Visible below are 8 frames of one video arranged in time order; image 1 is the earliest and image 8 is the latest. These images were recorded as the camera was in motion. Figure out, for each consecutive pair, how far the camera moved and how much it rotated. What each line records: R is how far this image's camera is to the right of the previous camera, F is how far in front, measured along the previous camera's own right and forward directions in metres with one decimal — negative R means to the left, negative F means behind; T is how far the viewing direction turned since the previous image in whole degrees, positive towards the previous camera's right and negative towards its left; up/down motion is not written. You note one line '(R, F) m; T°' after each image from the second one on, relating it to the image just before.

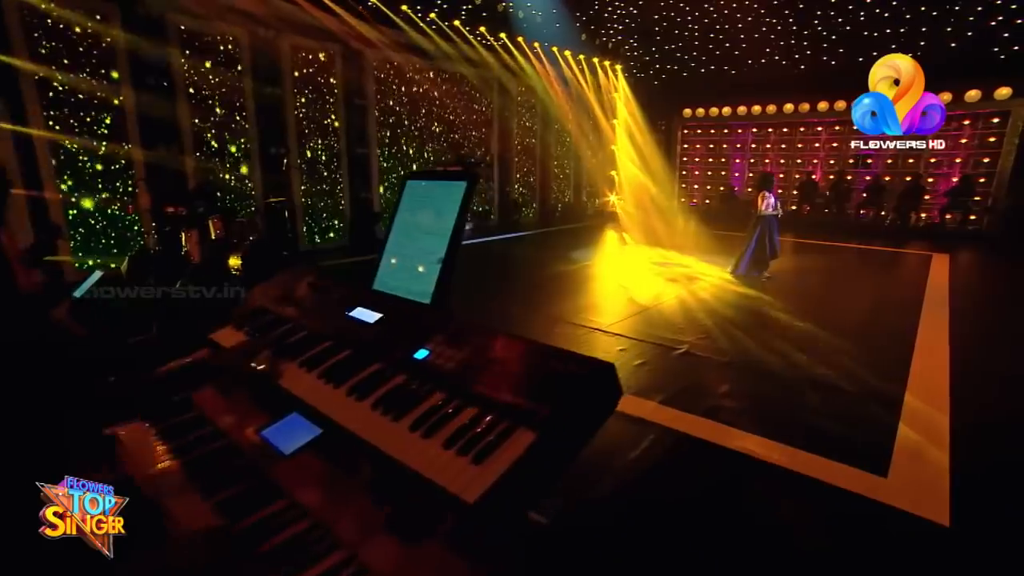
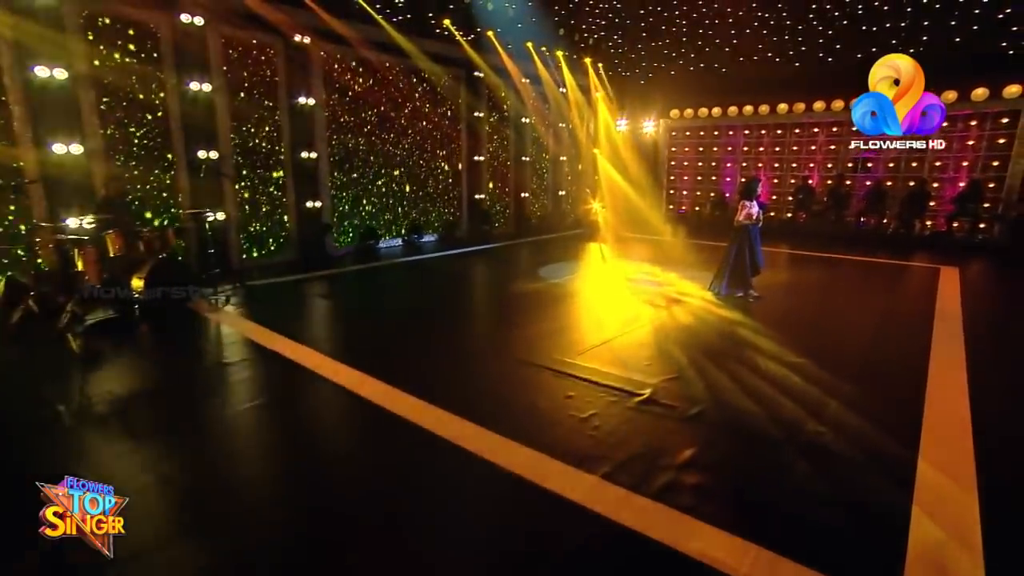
(+0.3, +0.8) m; 0°
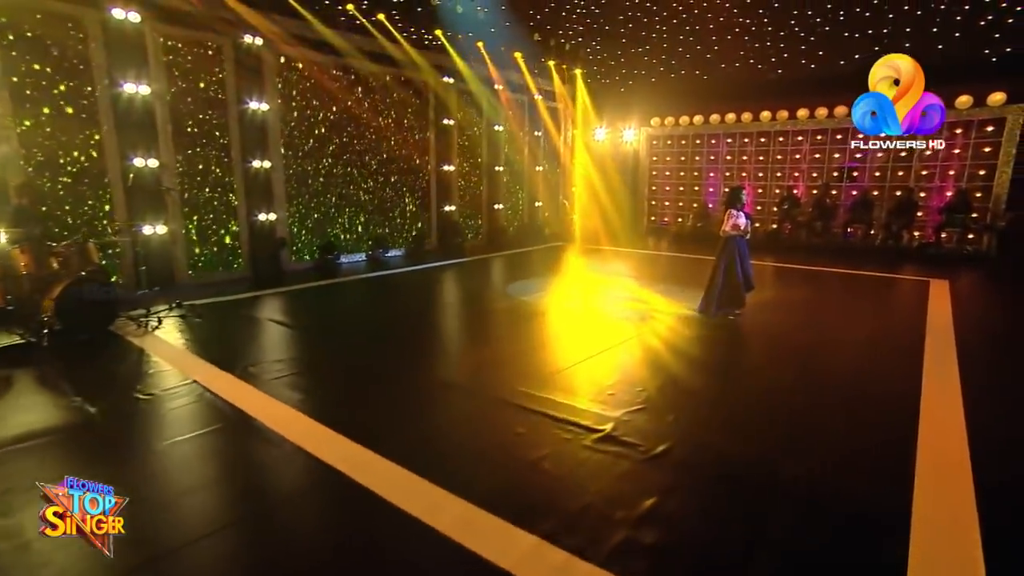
(+0.2, +0.4) m; +1°
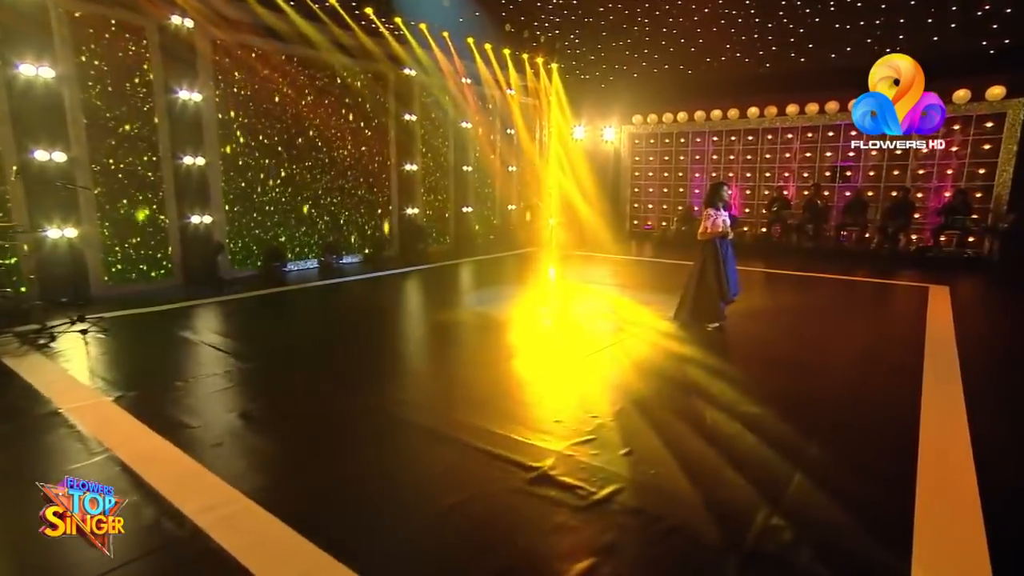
(+0.3, +0.6) m; 0°
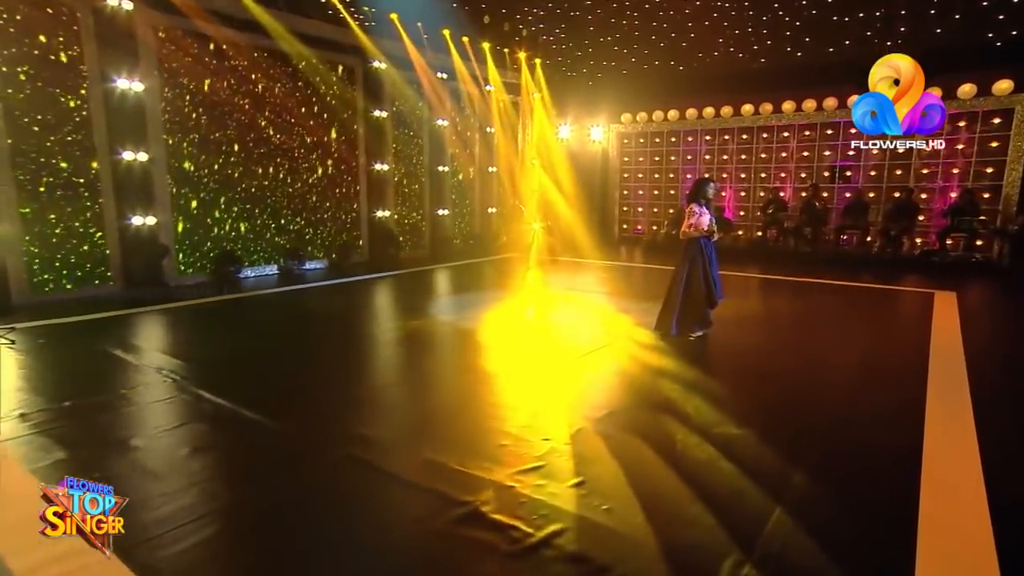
(+0.3, +0.5) m; 0°
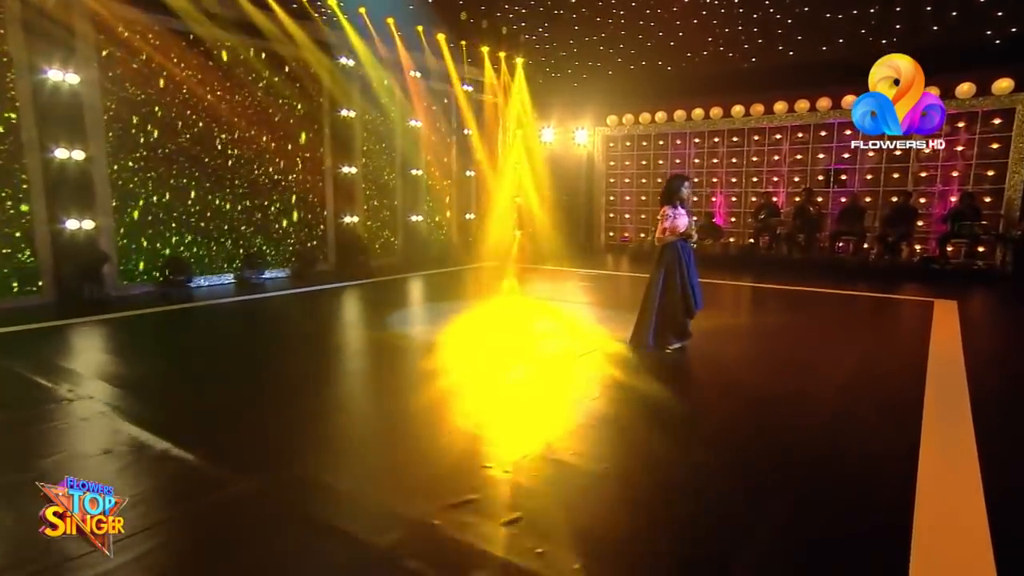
(+0.2, +0.4) m; 0°
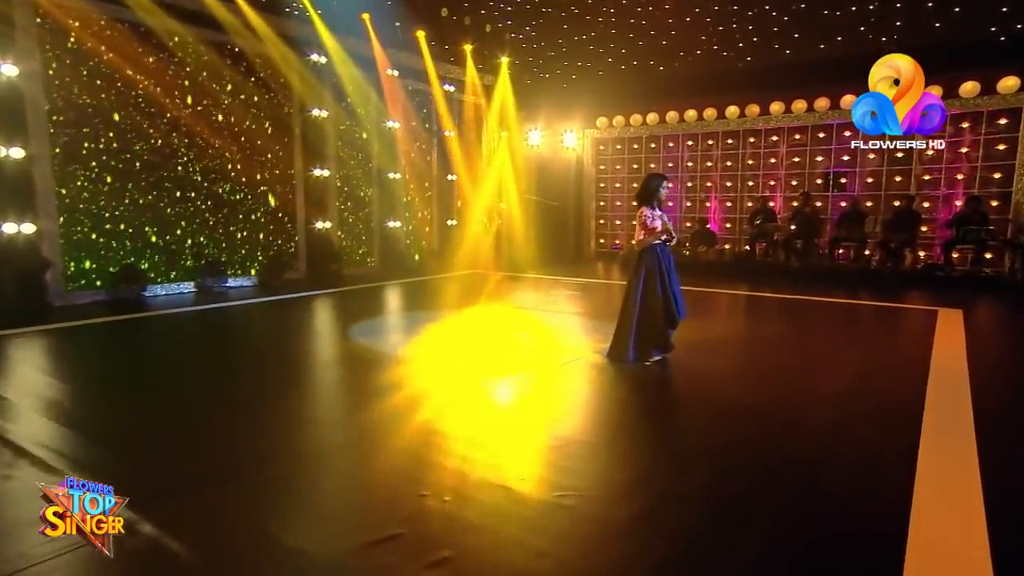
(+0.2, +0.4) m; 0°
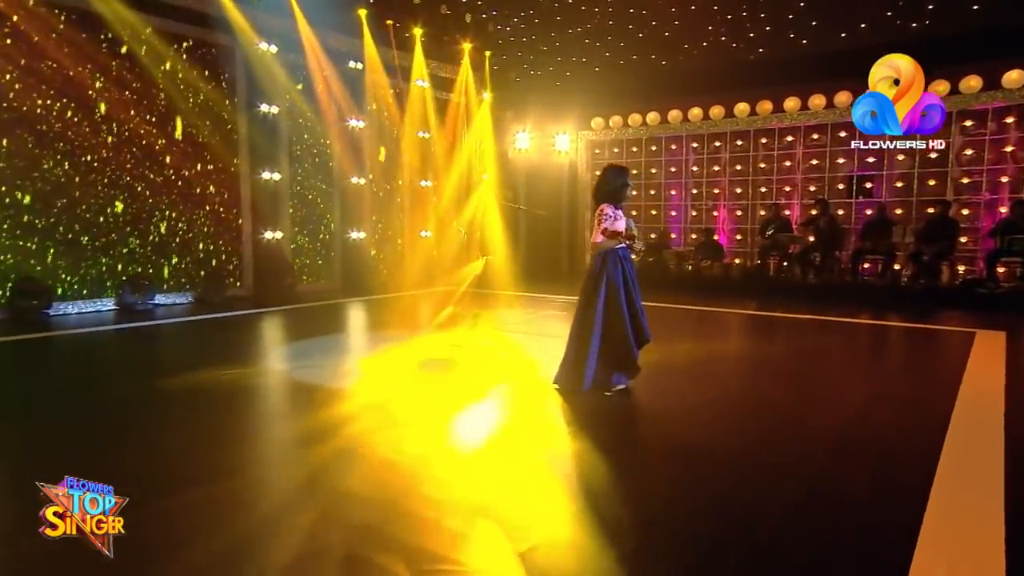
(+0.5, +0.9) m; -3°
